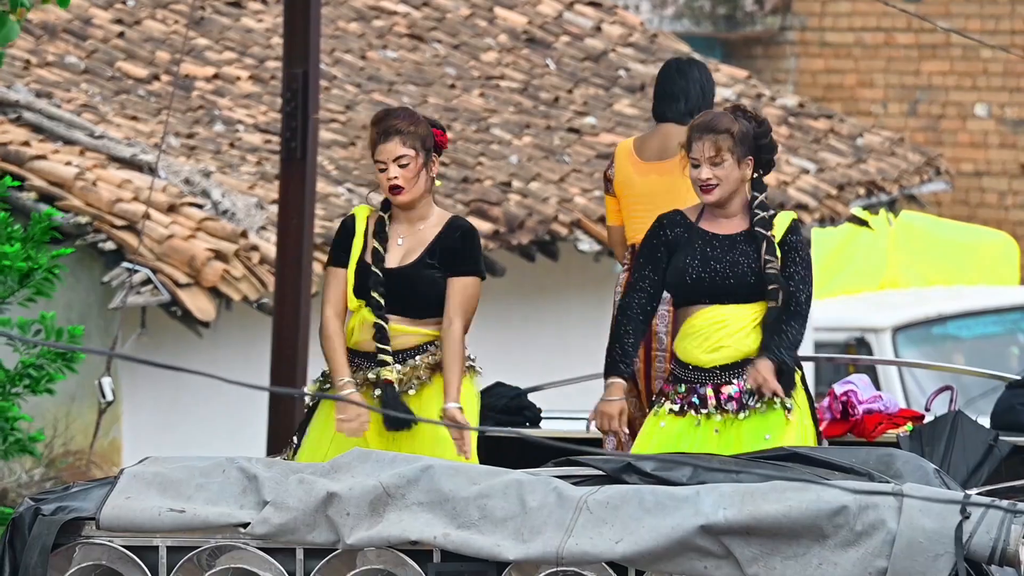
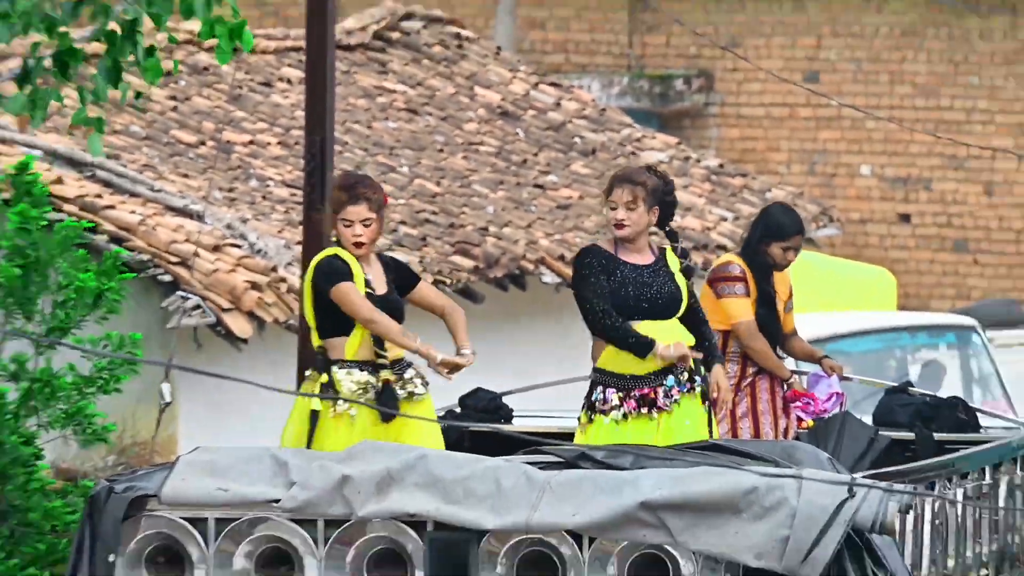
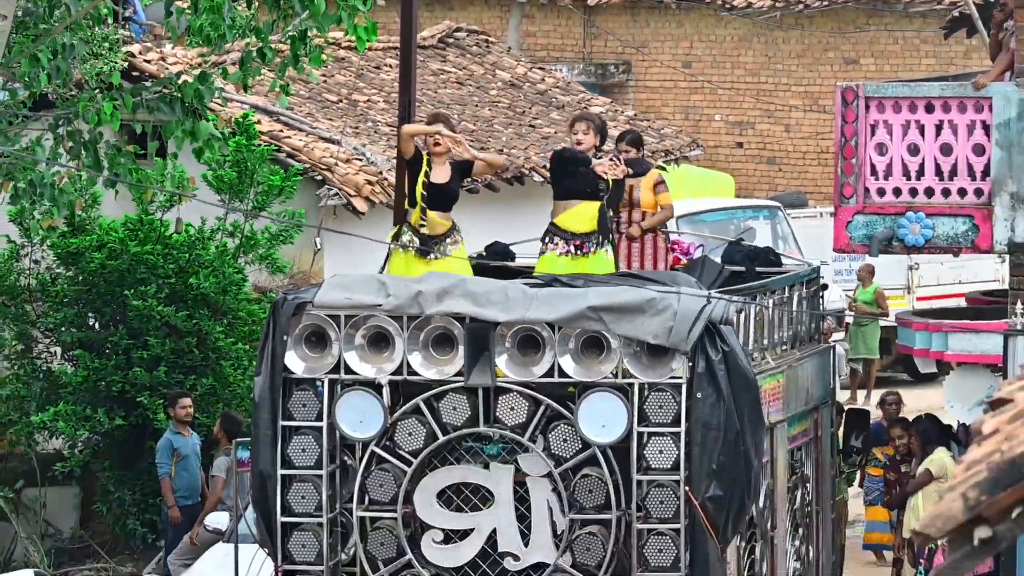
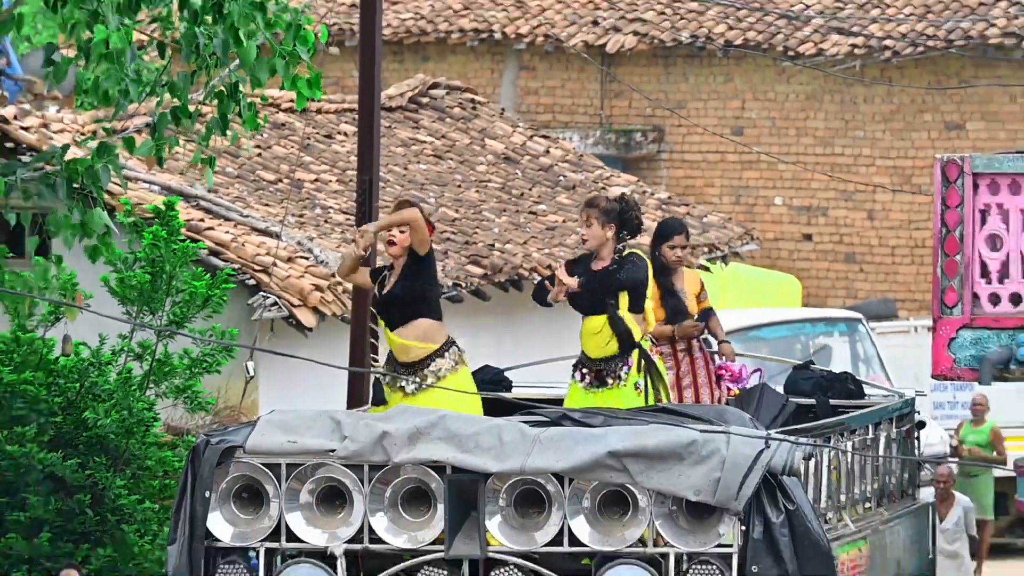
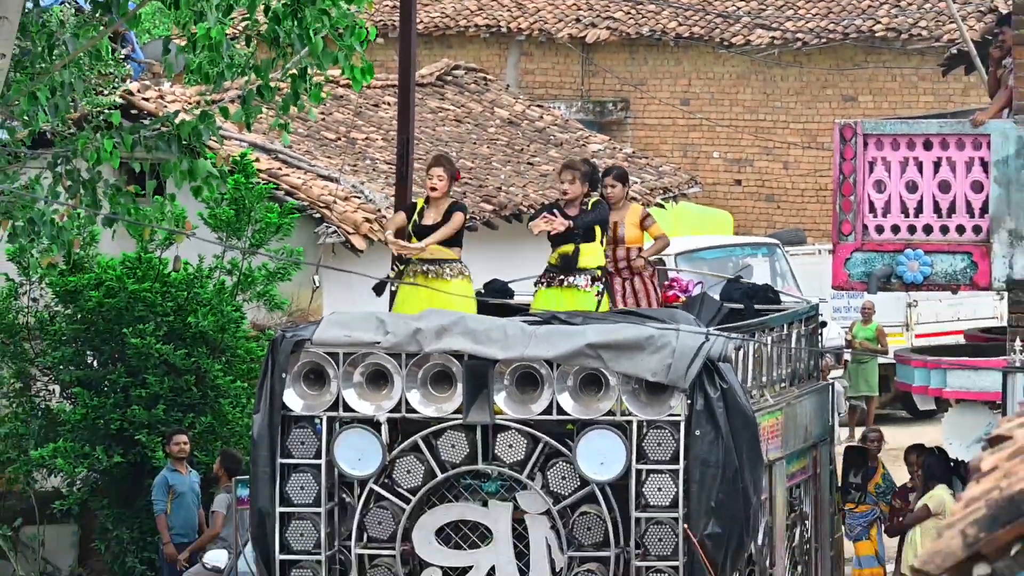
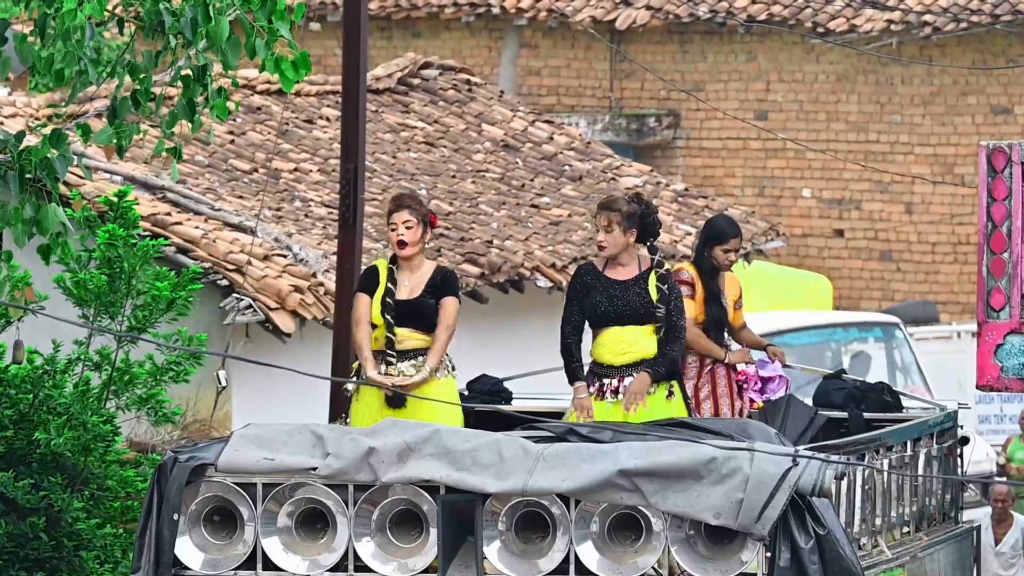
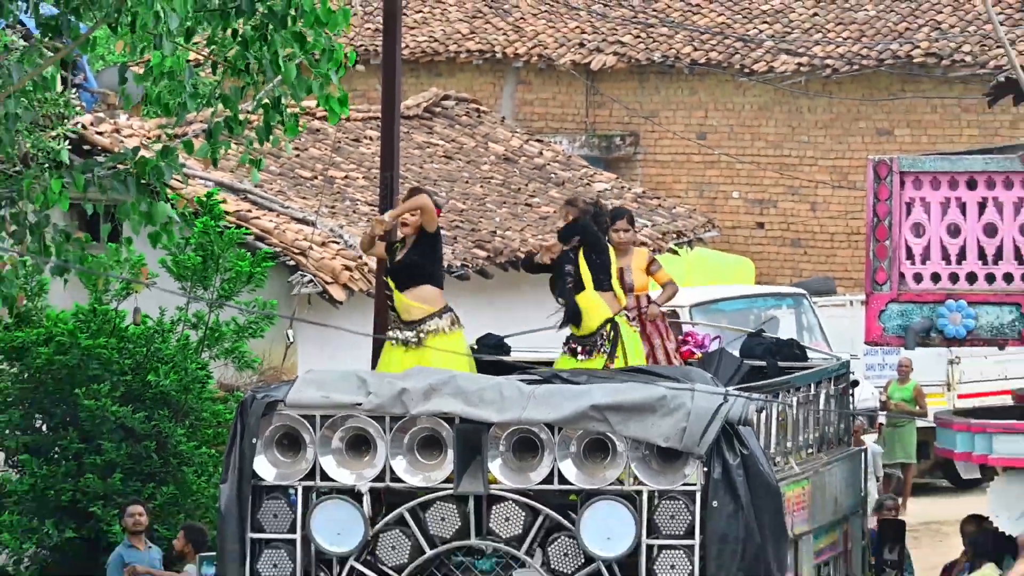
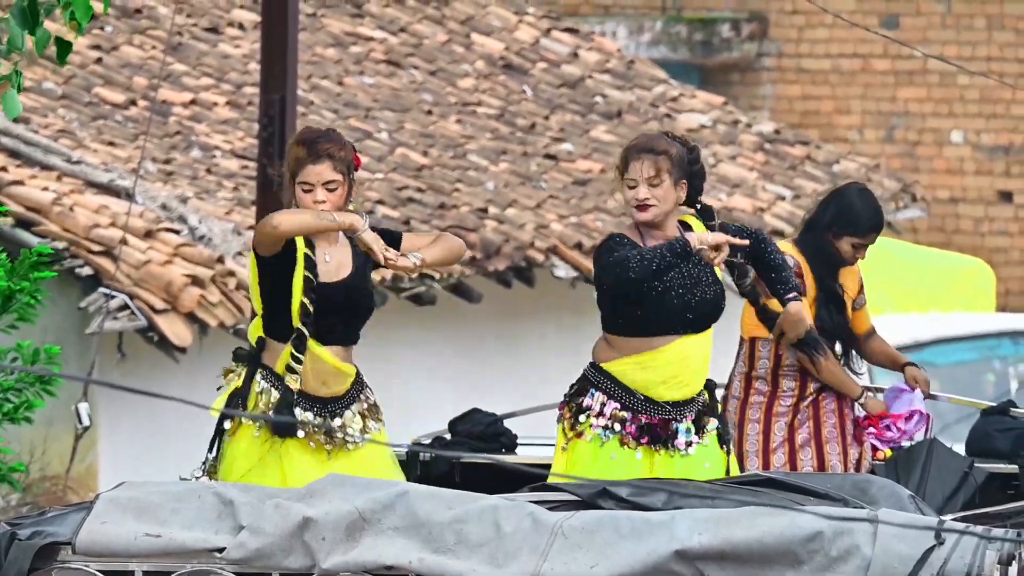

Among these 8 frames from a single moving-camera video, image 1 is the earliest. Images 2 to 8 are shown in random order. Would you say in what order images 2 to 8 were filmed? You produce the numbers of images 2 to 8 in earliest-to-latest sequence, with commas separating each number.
8, 2, 6, 4, 7, 5, 3
